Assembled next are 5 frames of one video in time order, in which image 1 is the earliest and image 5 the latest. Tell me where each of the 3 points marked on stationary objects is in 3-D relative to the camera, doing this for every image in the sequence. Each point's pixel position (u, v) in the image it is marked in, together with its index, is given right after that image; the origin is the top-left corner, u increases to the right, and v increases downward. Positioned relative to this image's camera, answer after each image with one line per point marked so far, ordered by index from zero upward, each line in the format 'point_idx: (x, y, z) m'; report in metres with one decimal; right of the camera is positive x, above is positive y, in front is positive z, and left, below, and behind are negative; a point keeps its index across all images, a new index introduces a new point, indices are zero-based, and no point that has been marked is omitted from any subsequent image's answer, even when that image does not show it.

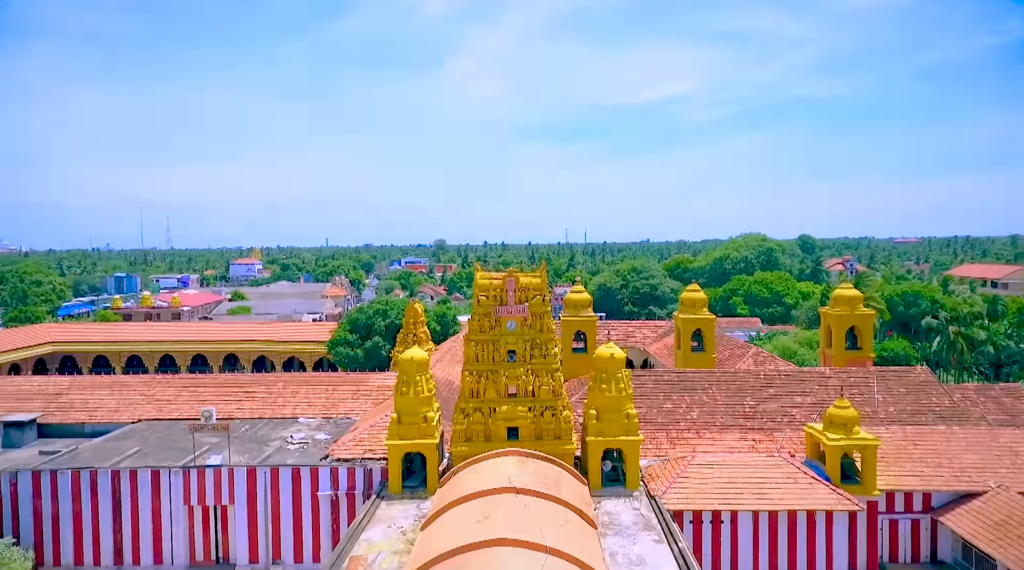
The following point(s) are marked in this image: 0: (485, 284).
0: (-0.6, 0.0, +19.0) m
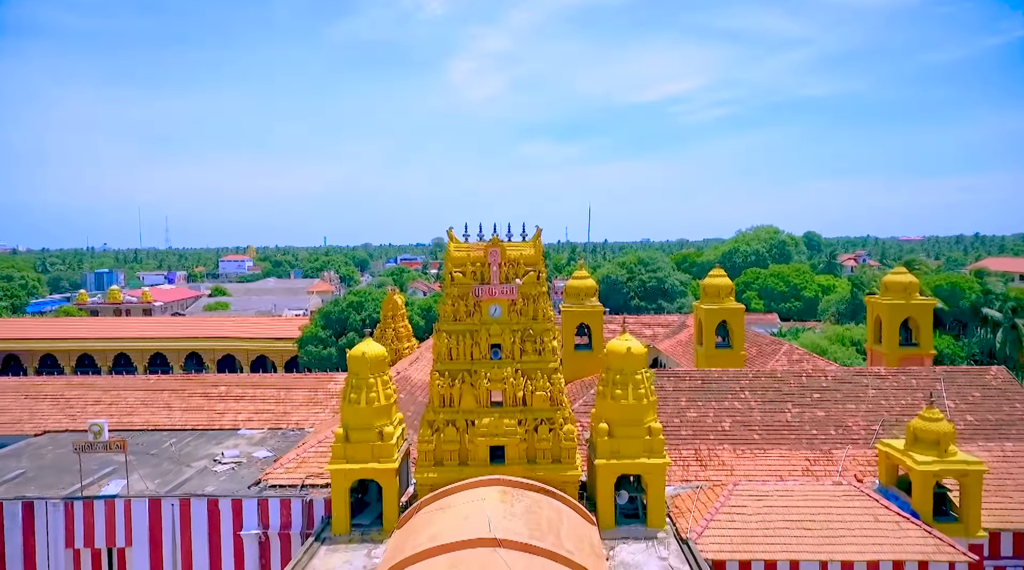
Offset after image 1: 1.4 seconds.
0: (-0.9, +0.5, +14.5) m
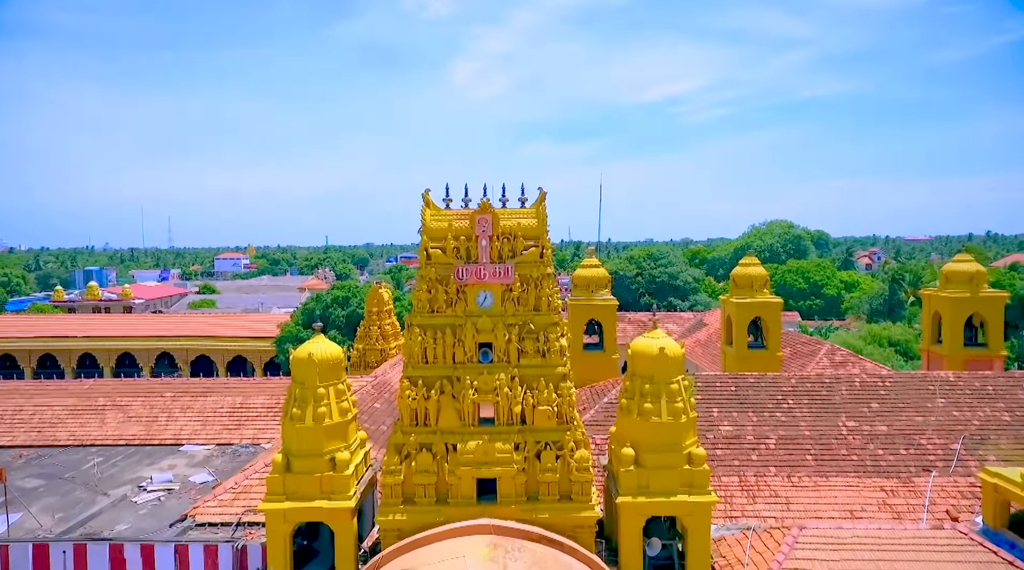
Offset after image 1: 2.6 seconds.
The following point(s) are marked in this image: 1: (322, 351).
0: (-1.0, +0.8, +11.0) m
1: (-2.5, -0.9, +10.9) m
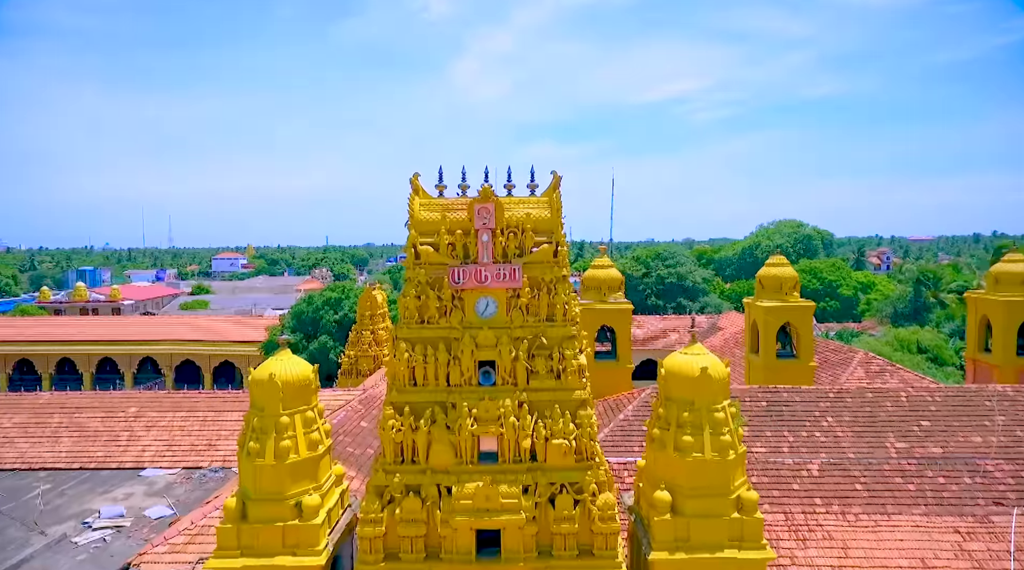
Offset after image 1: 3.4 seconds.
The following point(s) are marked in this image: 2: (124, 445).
0: (-0.9, +0.7, +9.1) m
1: (-2.5, -0.9, +8.9) m
2: (-7.5, -3.1, +15.8) m
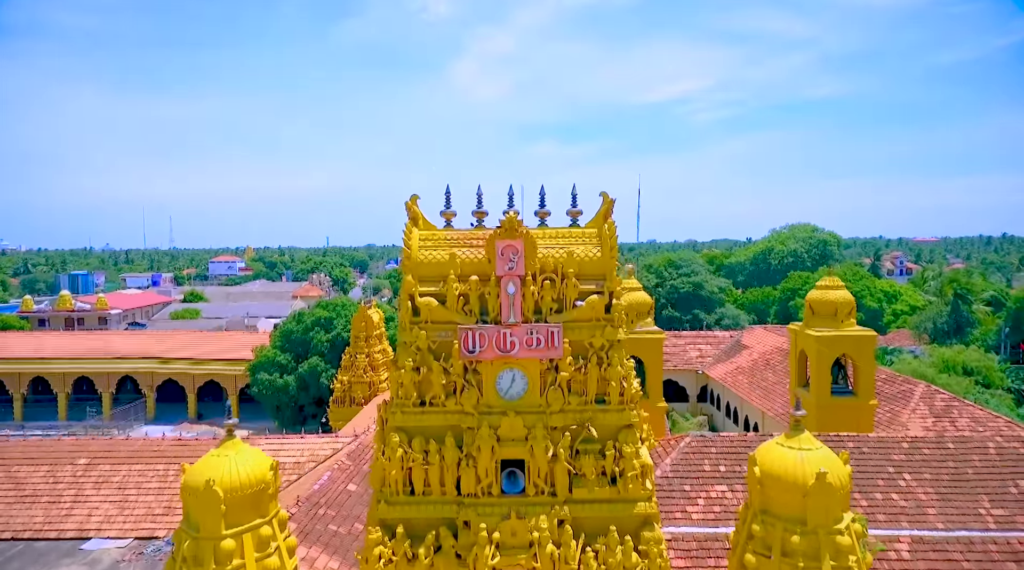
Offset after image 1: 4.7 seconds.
0: (-0.6, +0.2, +6.5) m
1: (-2.2, -1.4, +6.4) m
2: (-7.2, -3.6, +13.3) m
